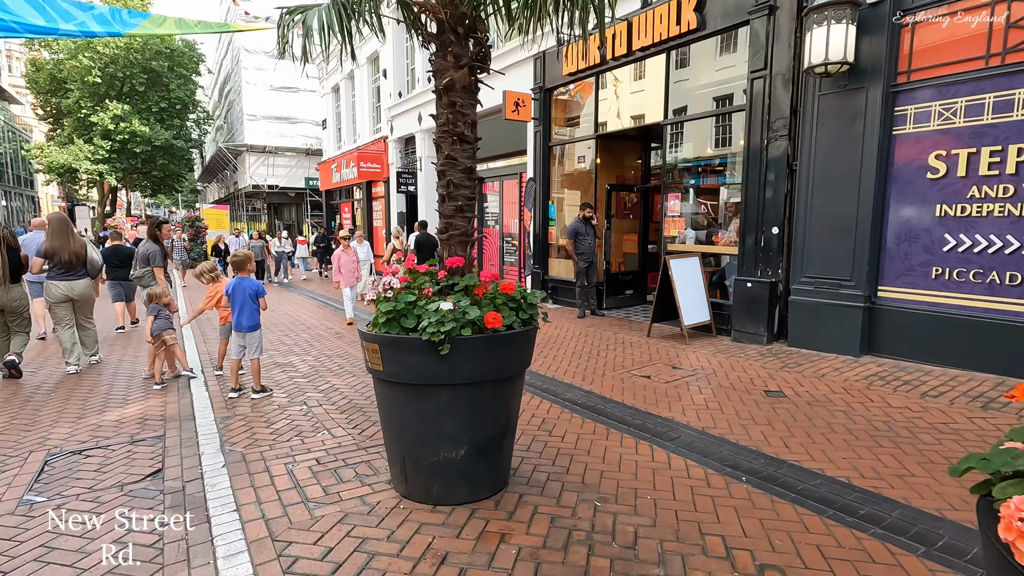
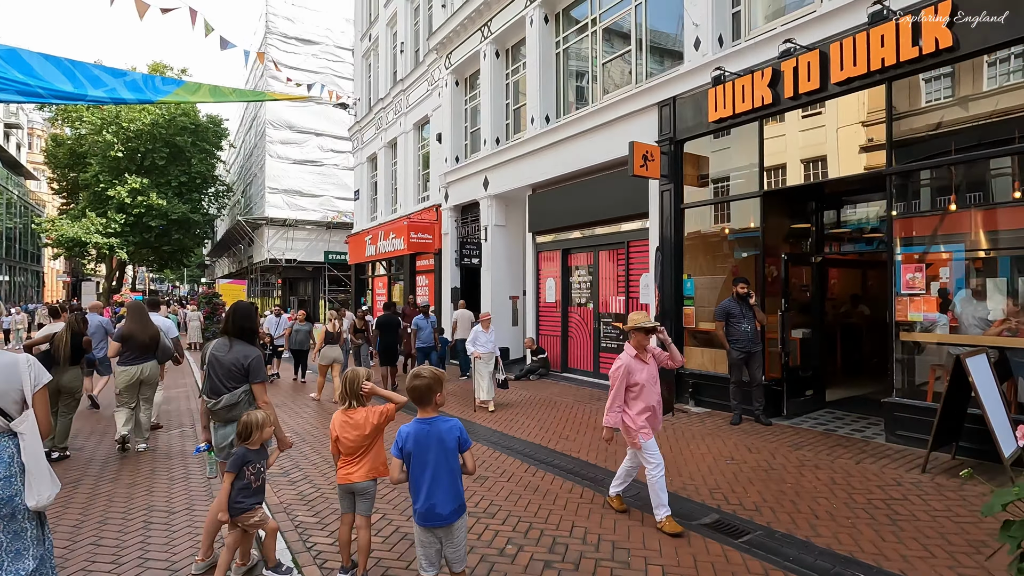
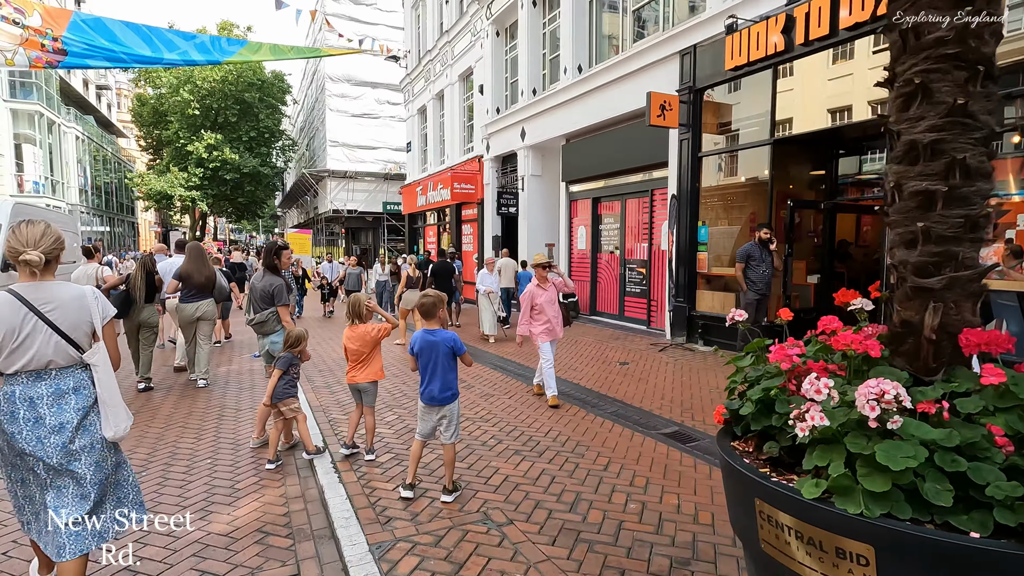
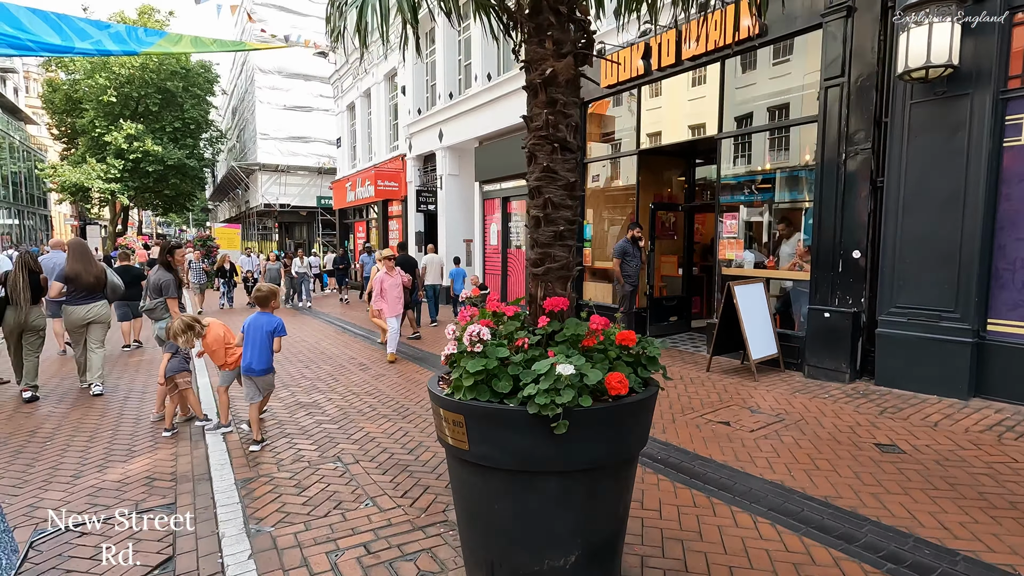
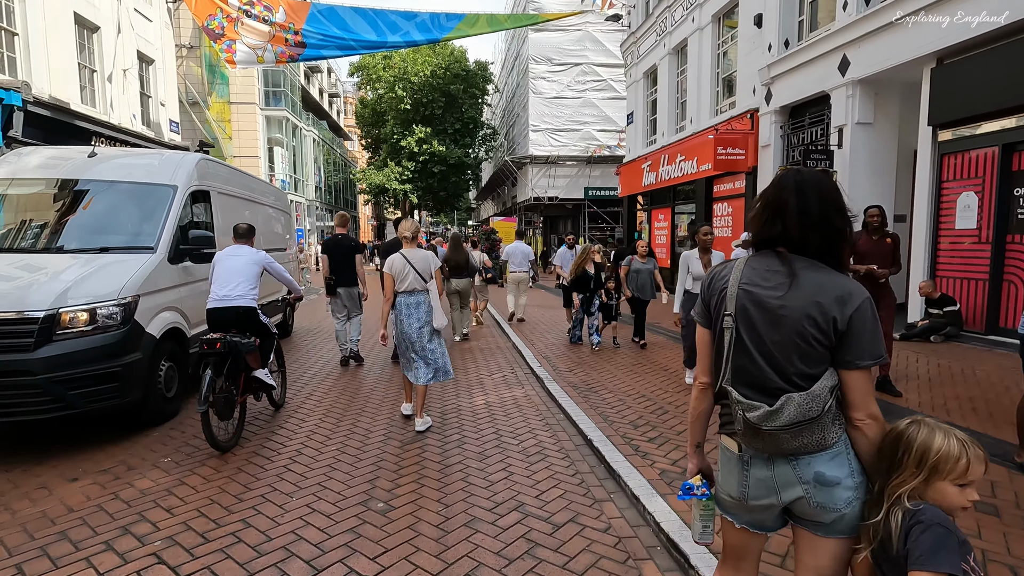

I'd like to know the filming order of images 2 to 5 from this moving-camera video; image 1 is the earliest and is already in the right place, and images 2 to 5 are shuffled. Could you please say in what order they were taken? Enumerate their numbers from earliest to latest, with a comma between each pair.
4, 3, 2, 5
